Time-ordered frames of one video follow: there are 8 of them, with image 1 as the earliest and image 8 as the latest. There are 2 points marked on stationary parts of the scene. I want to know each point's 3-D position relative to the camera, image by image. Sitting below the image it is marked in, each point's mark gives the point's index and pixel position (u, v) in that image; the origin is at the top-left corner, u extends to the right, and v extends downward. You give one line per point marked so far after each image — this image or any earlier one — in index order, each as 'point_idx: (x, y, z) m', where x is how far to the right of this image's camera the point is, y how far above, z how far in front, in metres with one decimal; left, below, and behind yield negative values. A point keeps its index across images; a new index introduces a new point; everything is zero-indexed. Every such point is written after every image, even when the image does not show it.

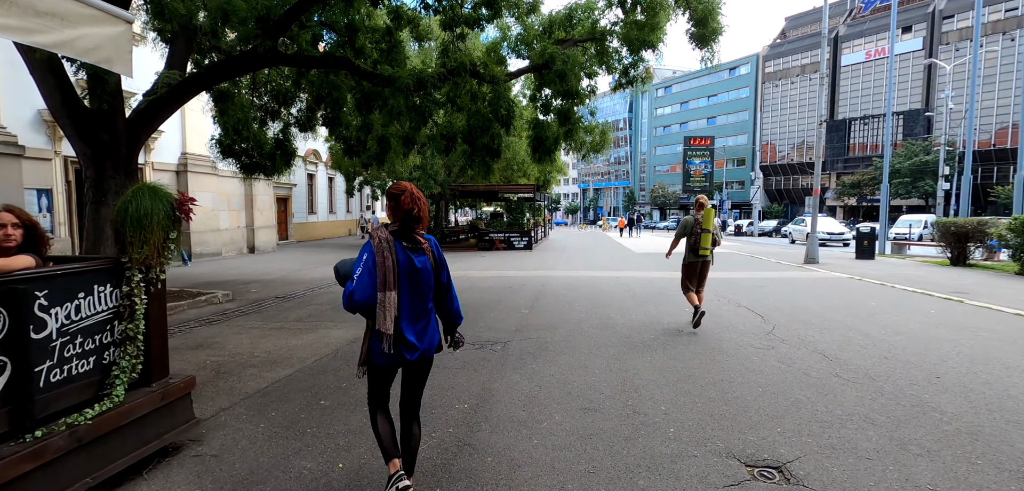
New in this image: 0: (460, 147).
0: (-1.1, +2.2, +10.8) m
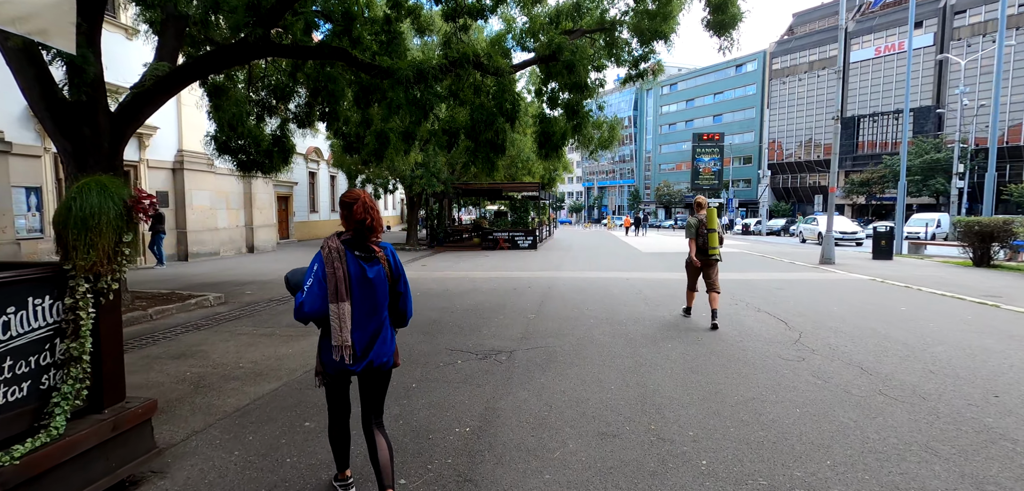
0: (-1.0, +2.2, +10.3) m
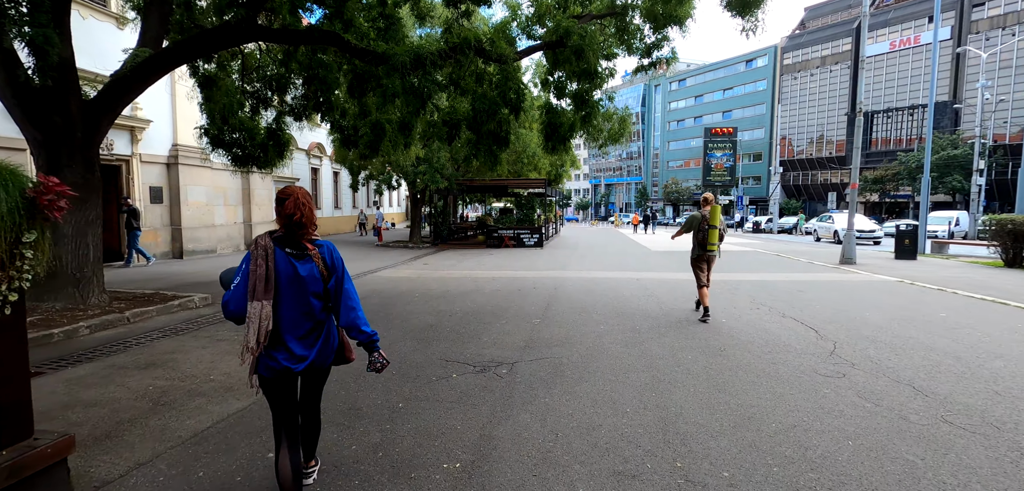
0: (-0.9, +2.2, +9.8) m
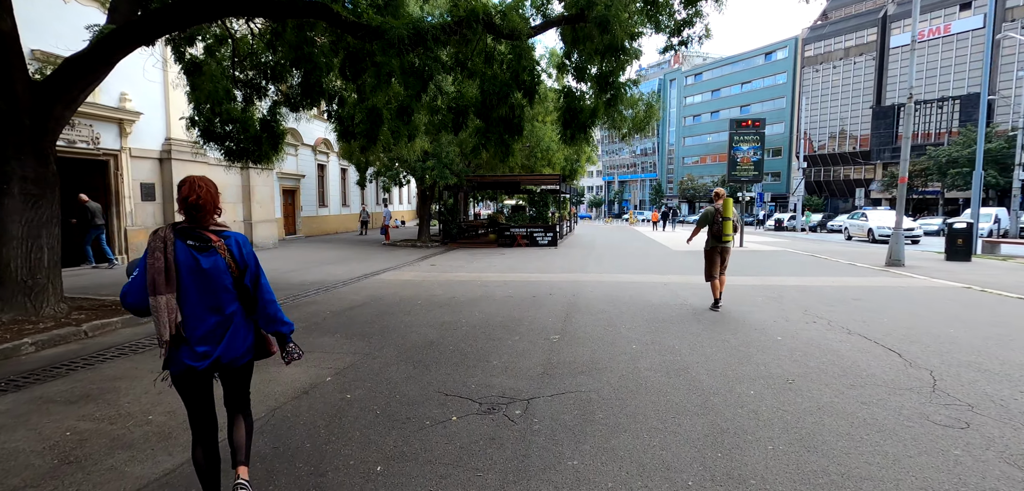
0: (-0.7, +2.2, +8.8) m
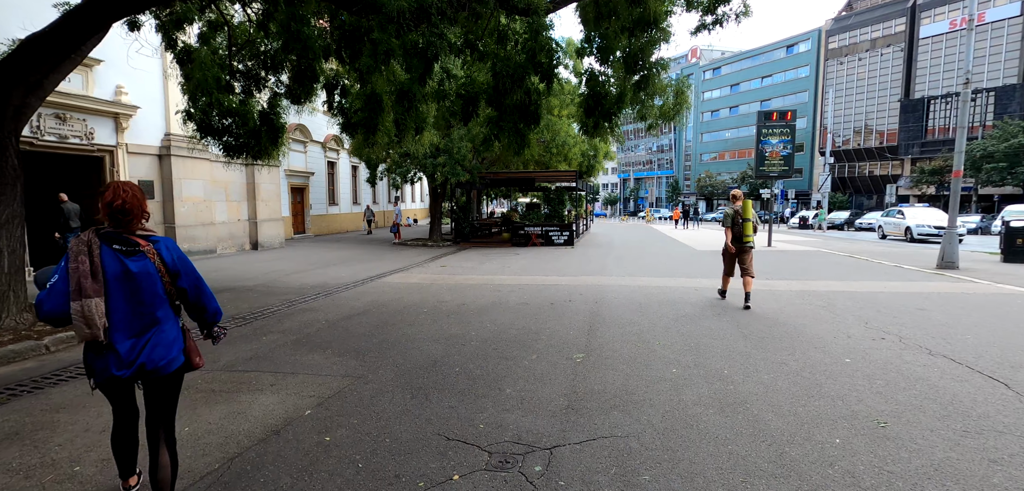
0: (-0.4, +2.1, +8.0) m
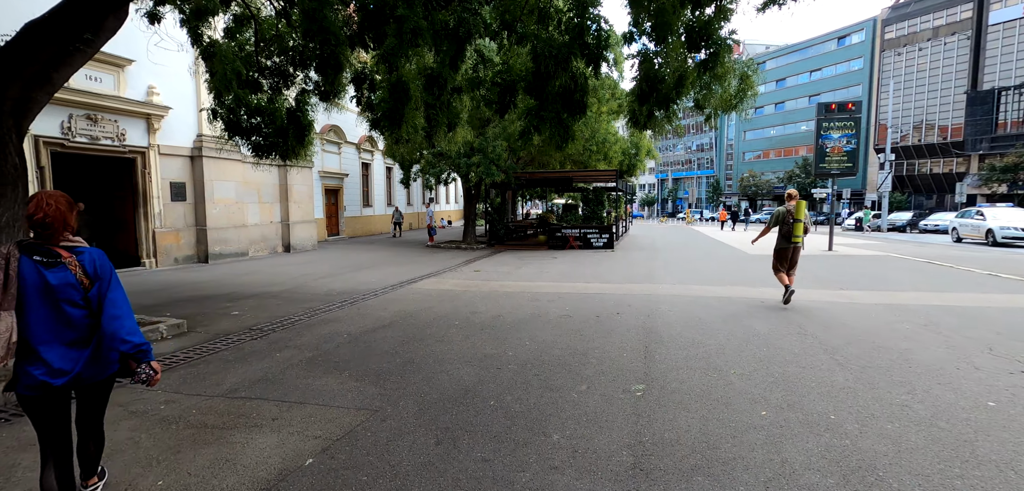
0: (+0.2, +2.1, +7.2) m
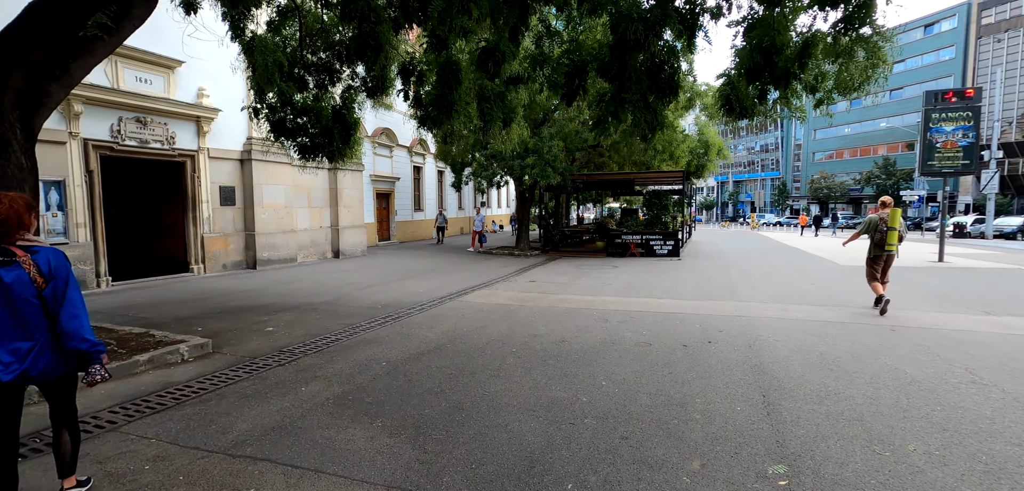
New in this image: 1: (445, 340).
0: (+1.0, +1.9, +6.1) m
1: (-0.8, -1.2, +6.0) m
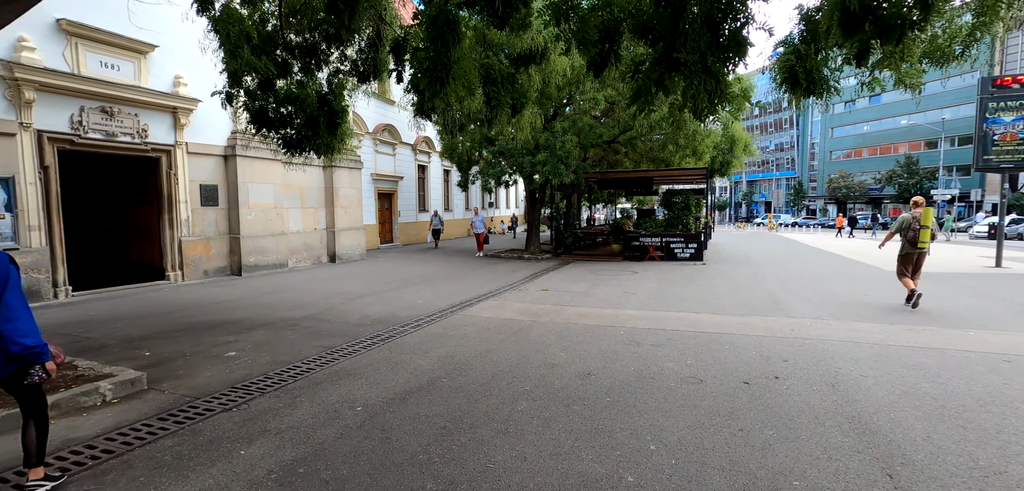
0: (+1.1, +1.8, +4.9) m
1: (-0.7, -1.2, +4.8) m
